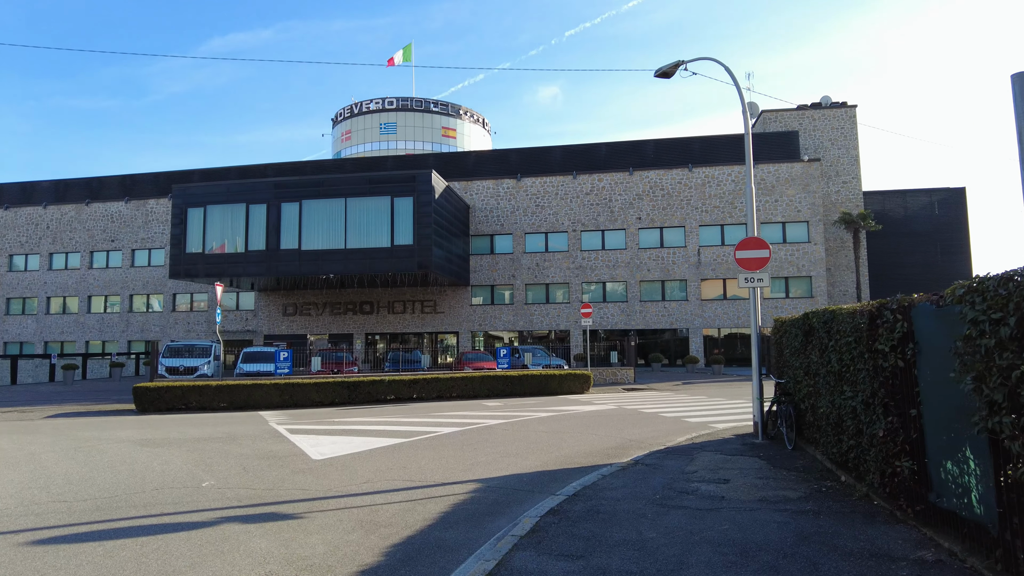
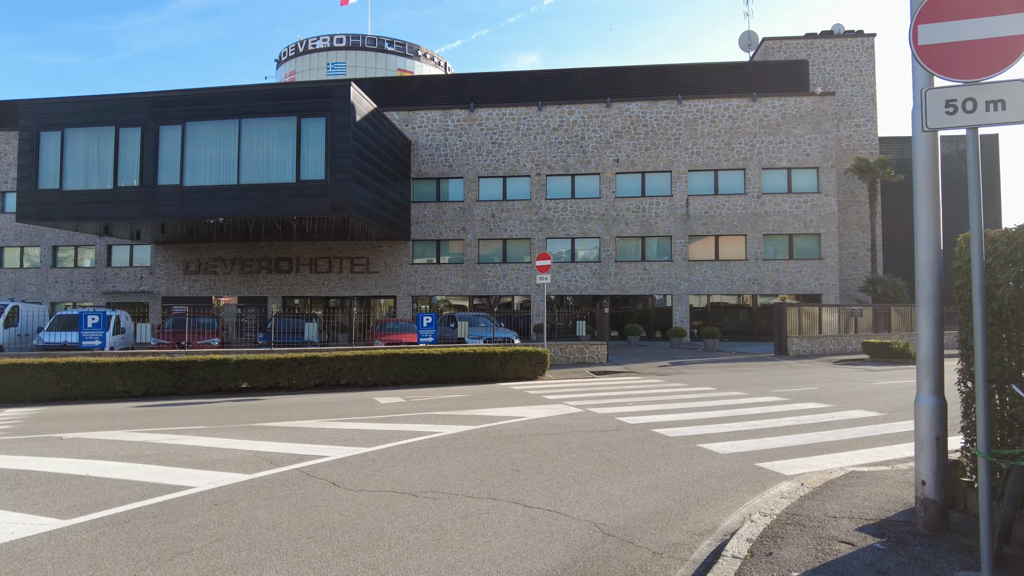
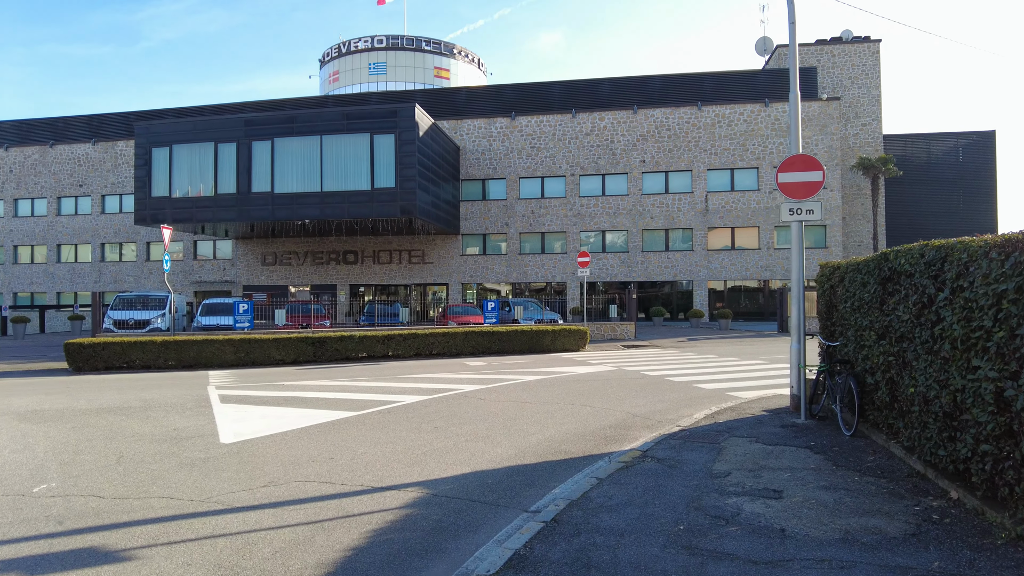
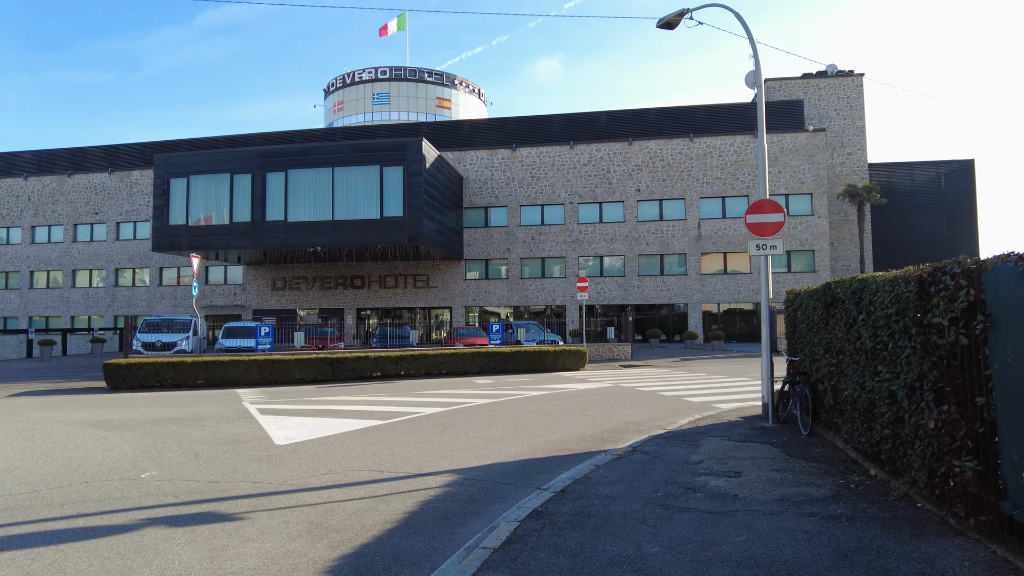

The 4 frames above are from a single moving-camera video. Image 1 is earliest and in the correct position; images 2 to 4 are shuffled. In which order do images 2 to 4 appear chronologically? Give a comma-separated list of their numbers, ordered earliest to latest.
4, 3, 2
